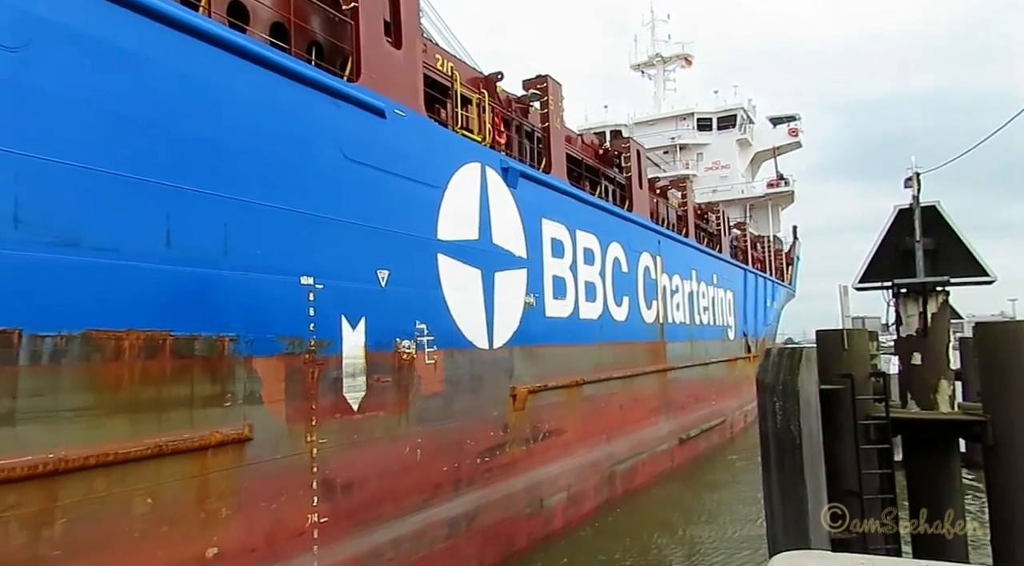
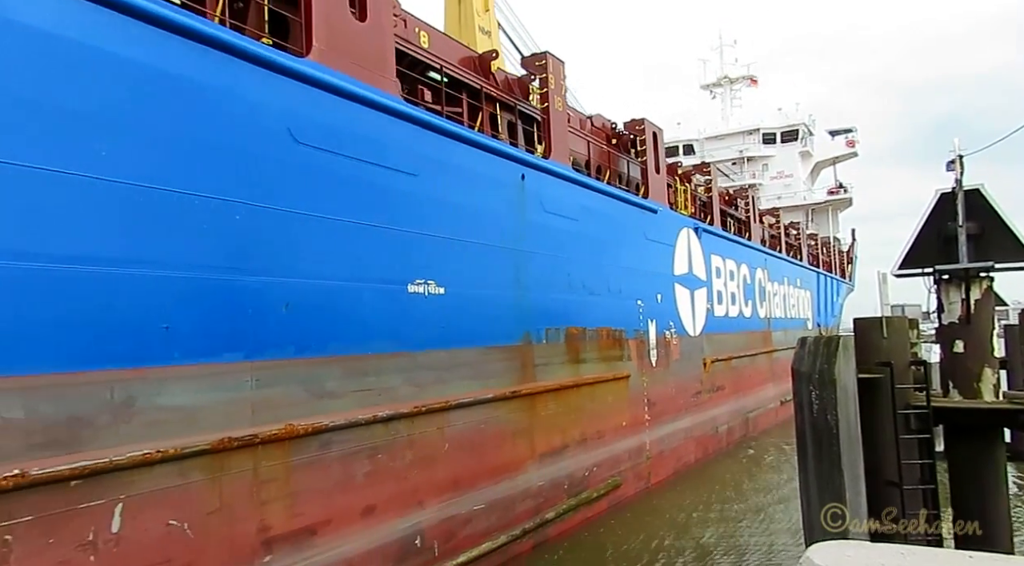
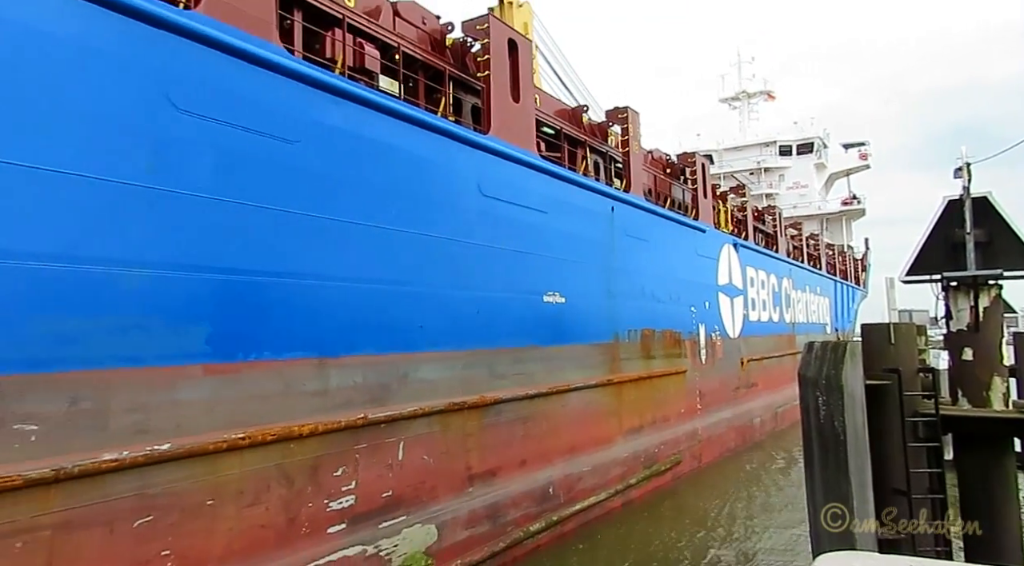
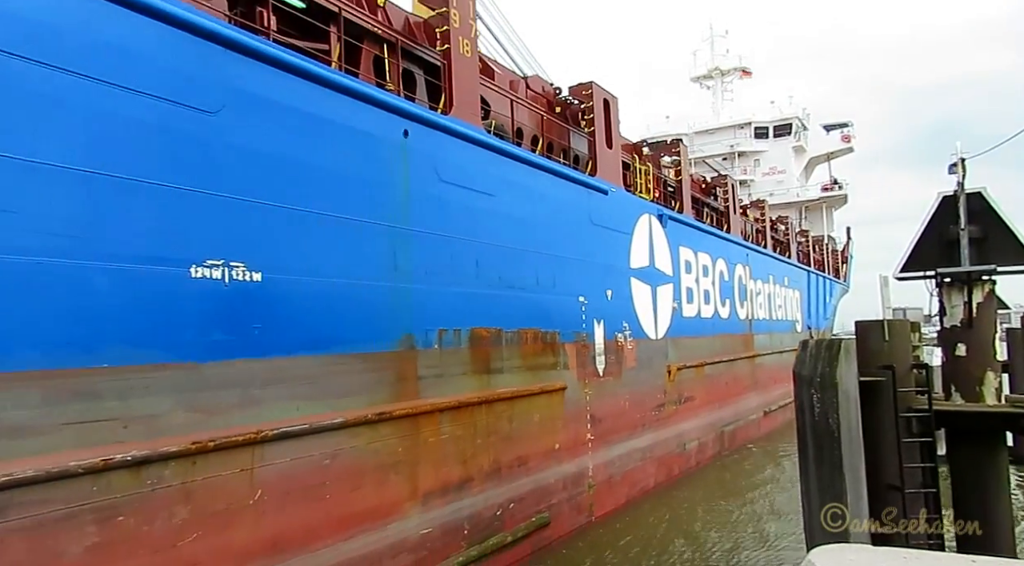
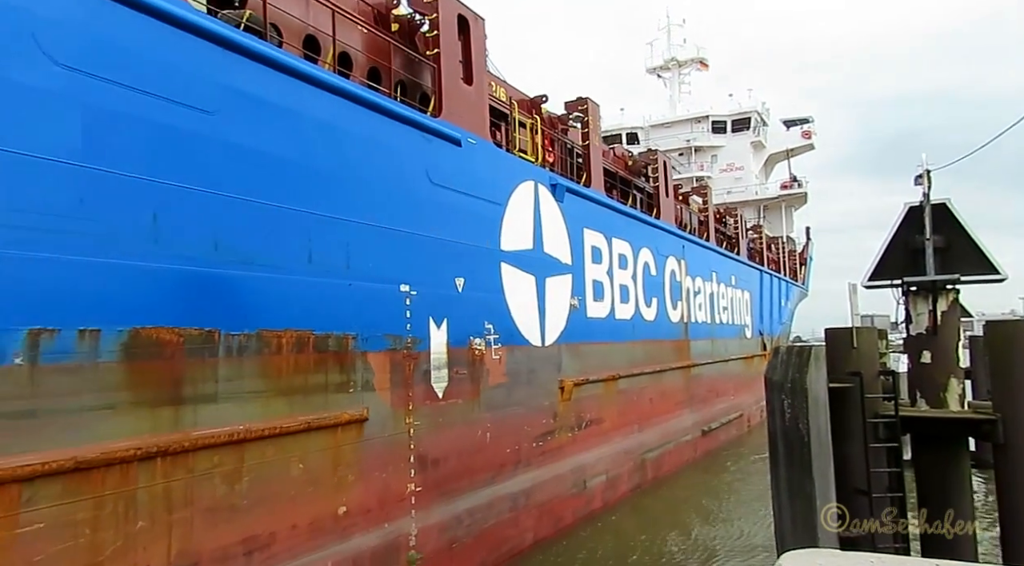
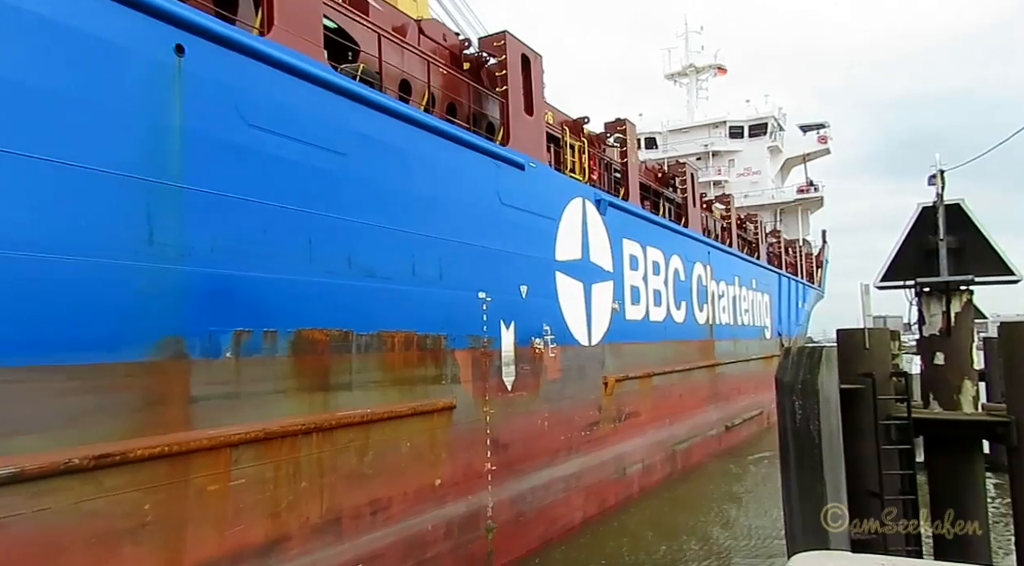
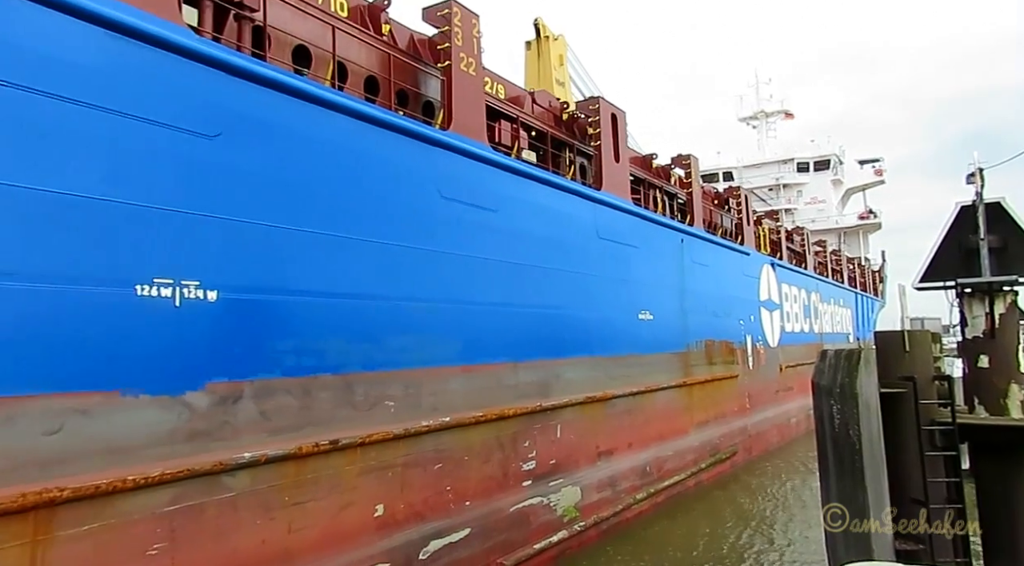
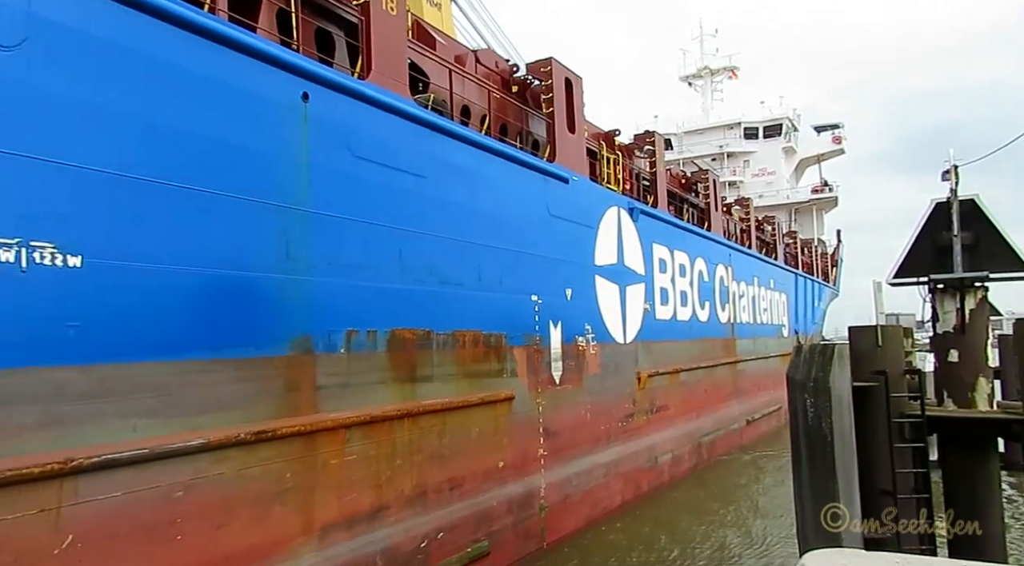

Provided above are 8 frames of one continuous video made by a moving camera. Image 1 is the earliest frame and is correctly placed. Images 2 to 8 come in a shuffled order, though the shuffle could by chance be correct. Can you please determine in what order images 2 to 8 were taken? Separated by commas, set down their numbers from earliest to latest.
5, 6, 8, 4, 2, 3, 7
